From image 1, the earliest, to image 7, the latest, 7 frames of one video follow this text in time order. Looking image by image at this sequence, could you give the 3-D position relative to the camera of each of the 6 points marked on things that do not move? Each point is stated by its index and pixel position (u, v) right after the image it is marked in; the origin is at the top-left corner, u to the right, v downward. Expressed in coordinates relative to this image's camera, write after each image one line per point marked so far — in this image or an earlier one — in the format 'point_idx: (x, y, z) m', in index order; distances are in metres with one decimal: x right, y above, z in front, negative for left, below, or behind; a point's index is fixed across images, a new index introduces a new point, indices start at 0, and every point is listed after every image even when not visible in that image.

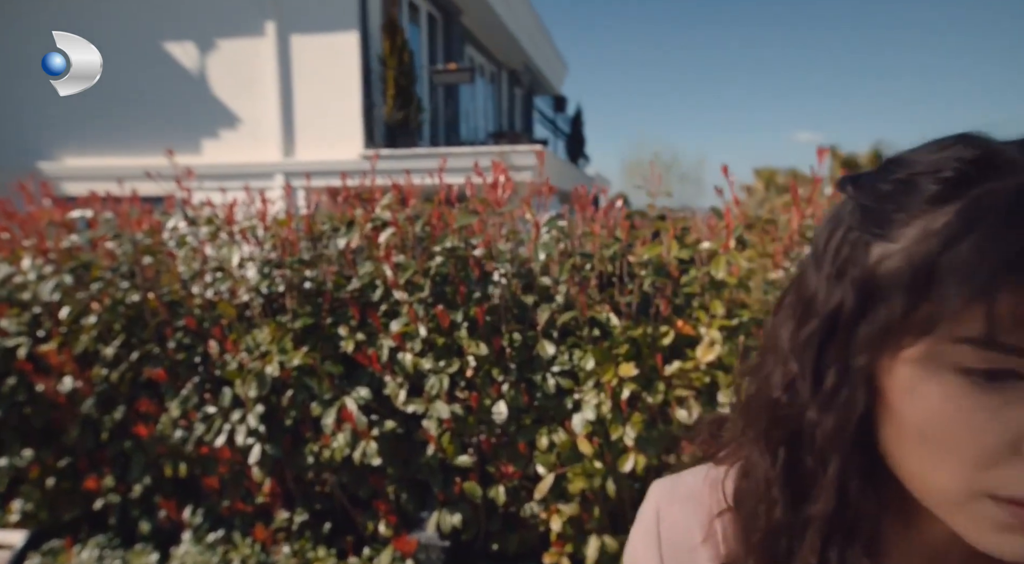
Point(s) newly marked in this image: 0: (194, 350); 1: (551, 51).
0: (-1.4, -0.3, +3.0) m
1: (+0.8, +5.7, +16.3) m
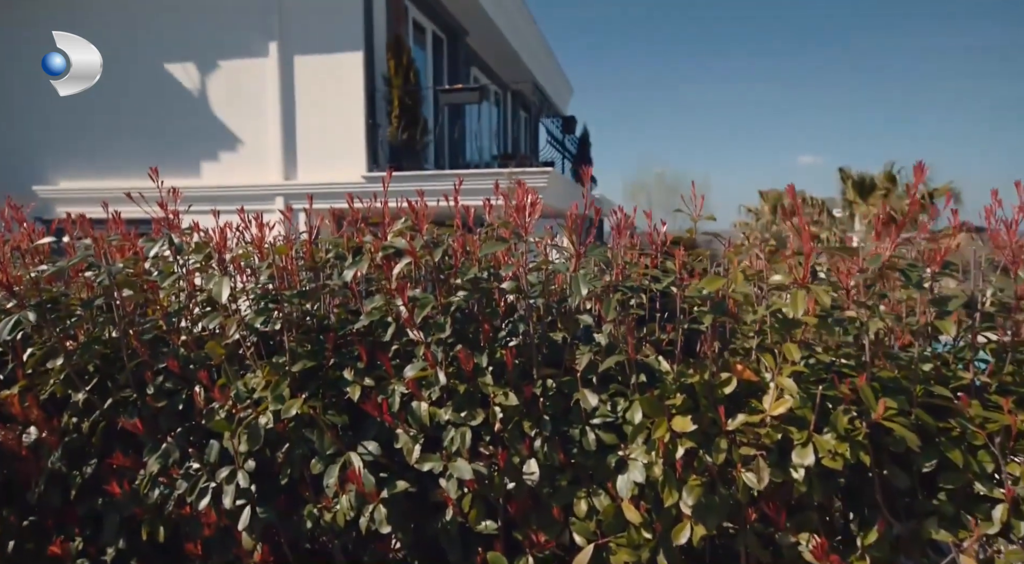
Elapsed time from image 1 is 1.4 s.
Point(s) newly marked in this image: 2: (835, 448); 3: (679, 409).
0: (-1.3, -0.5, +2.6) m
1: (+0.9, +5.1, +16.1) m
2: (+1.0, -0.5, +2.0) m
3: (+0.5, -0.4, +2.2) m
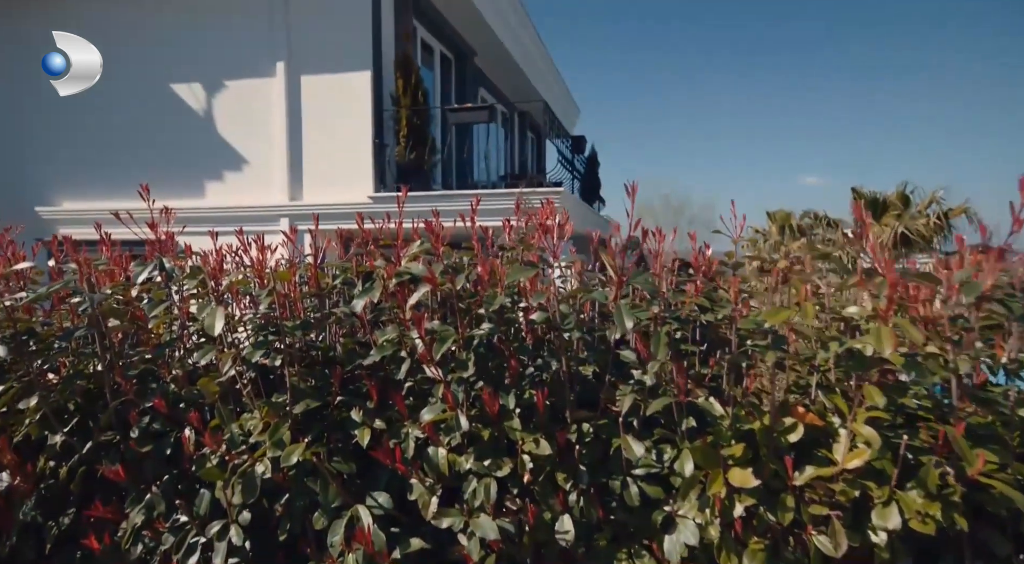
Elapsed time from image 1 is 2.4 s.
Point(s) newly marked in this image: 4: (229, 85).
0: (-1.2, -0.6, +2.4) m
1: (+1.1, +4.6, +16.0) m
2: (+1.0, -0.6, +1.7) m
3: (+0.6, -0.5, +1.9) m
4: (-3.2, +2.2, +7.7) m
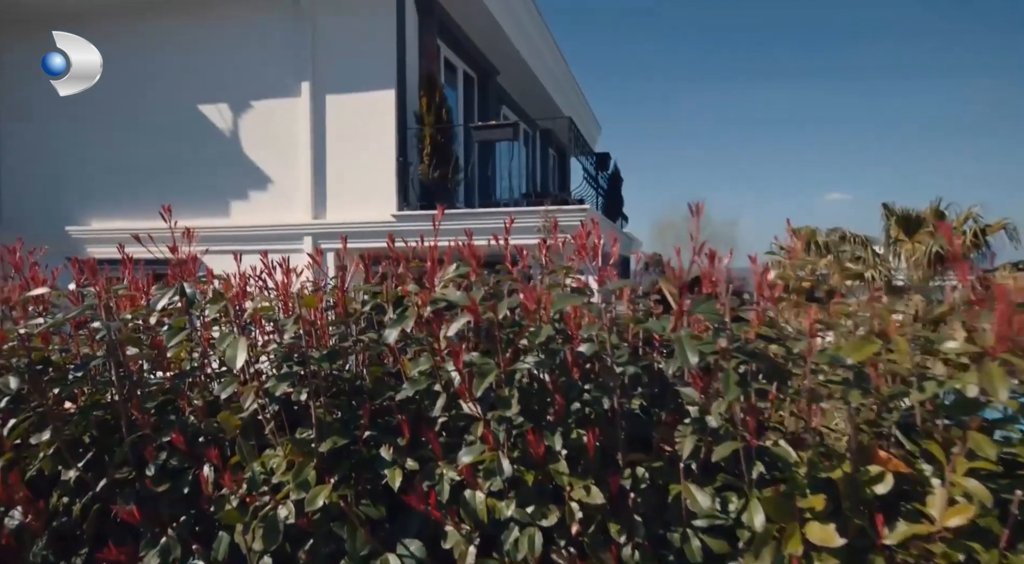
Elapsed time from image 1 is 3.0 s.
0: (-1.1, -0.6, +2.2) m
1: (+1.7, +4.2, +15.9) m
2: (+1.2, -0.6, +1.5) m
3: (+0.7, -0.6, +1.7) m
4: (-2.9, +2.0, +7.7) m
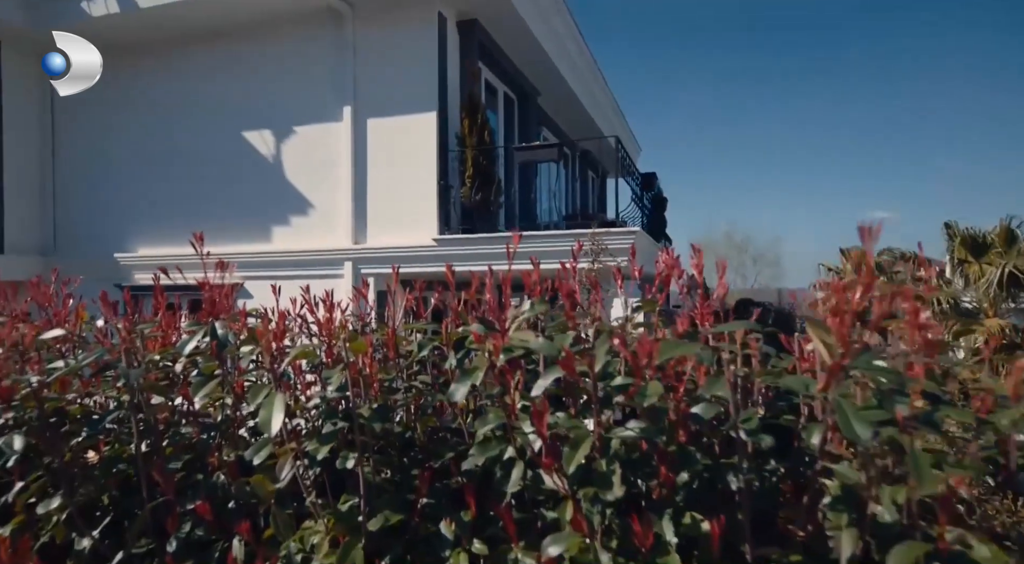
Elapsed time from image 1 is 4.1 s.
0: (-0.9, -0.8, +1.9) m
1: (+2.6, +3.6, +15.5) m
2: (+1.4, -0.7, +1.0) m
3: (+1.0, -0.7, +1.2) m
4: (-2.4, +1.7, +7.5) m
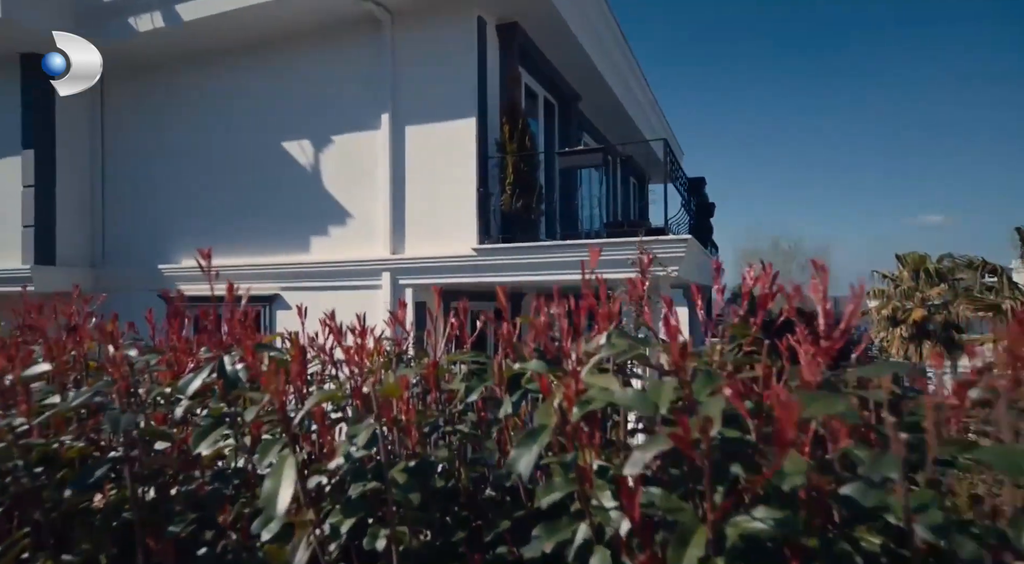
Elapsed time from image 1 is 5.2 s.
0: (-0.7, -0.8, +1.5) m
1: (+3.5, +3.4, +15.0) m
2: (+1.5, -0.8, +0.6) m
3: (+1.1, -0.7, +0.8) m
4: (-1.9, +1.6, +7.3) m
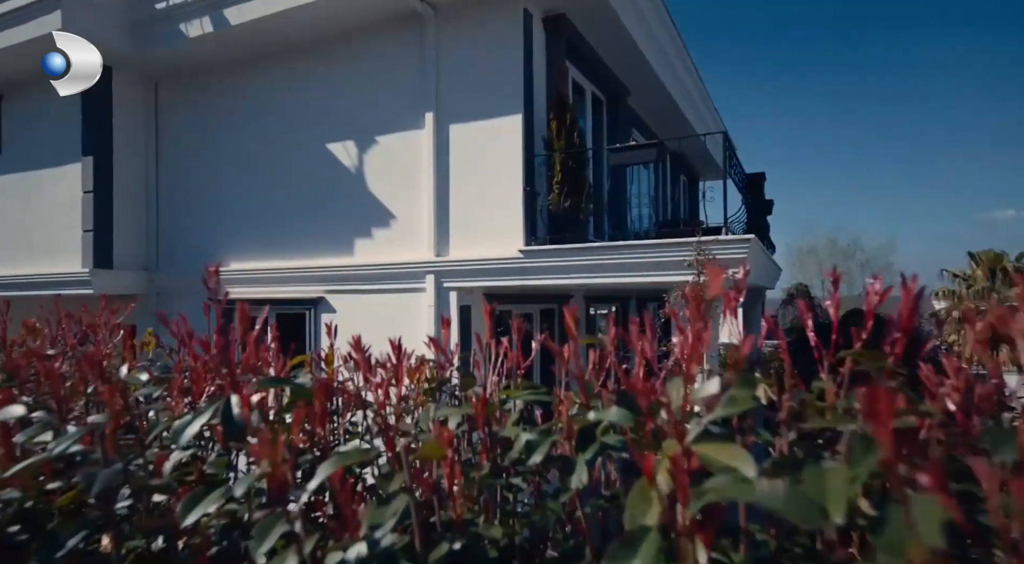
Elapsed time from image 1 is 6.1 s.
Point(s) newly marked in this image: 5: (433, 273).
0: (-0.6, -0.9, +1.2) m
1: (+4.5, +3.4, +14.4) m
2: (+1.5, -0.8, +0.1) m
3: (+1.2, -0.8, +0.3) m
4: (-1.4, +1.5, +7.0) m
5: (-0.8, +0.1, +6.5) m
